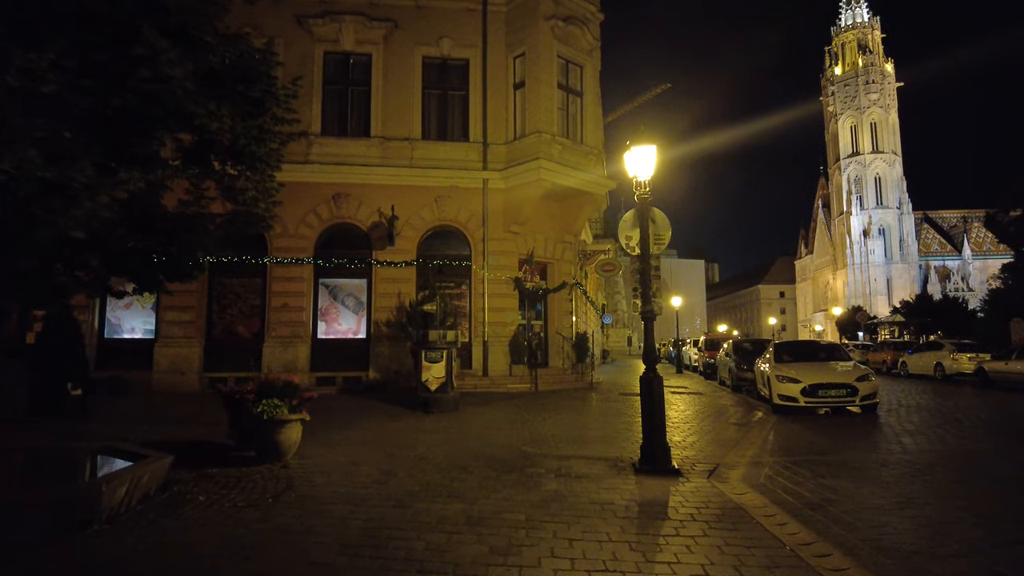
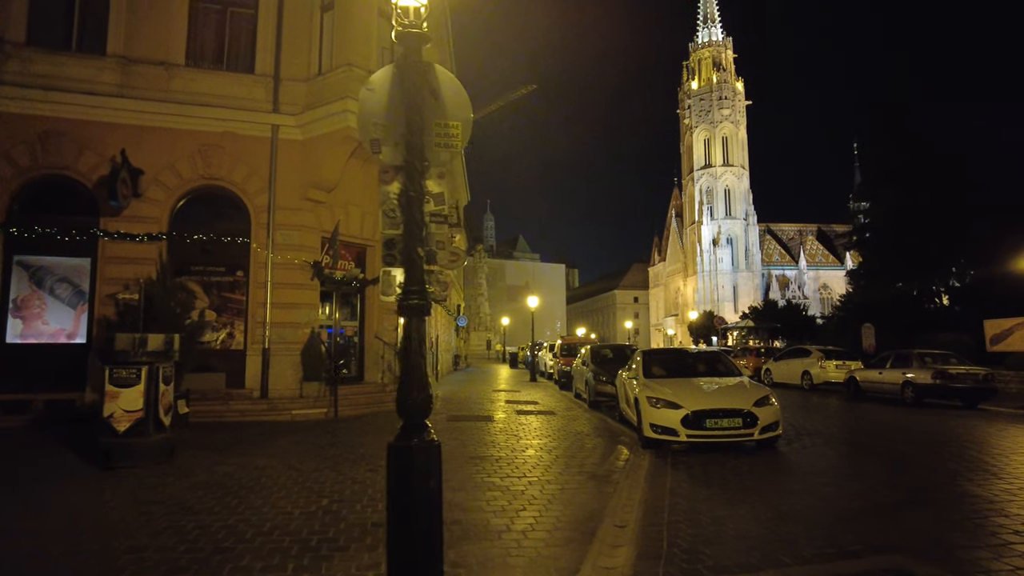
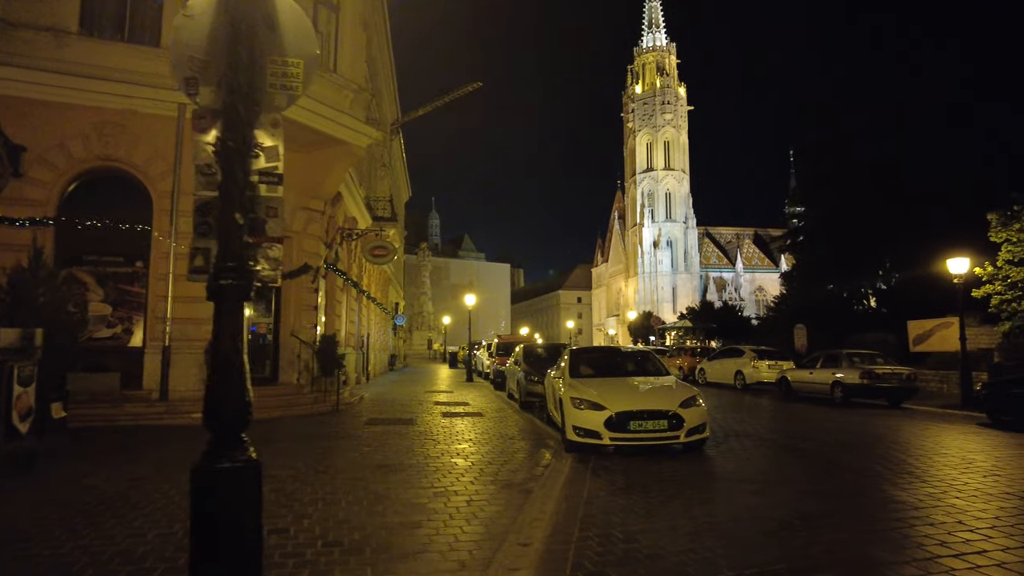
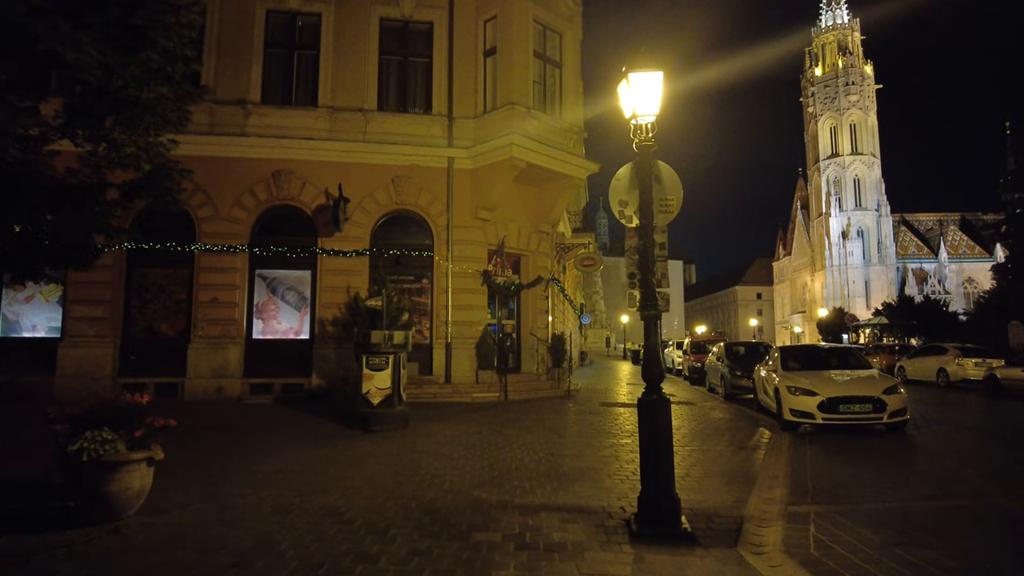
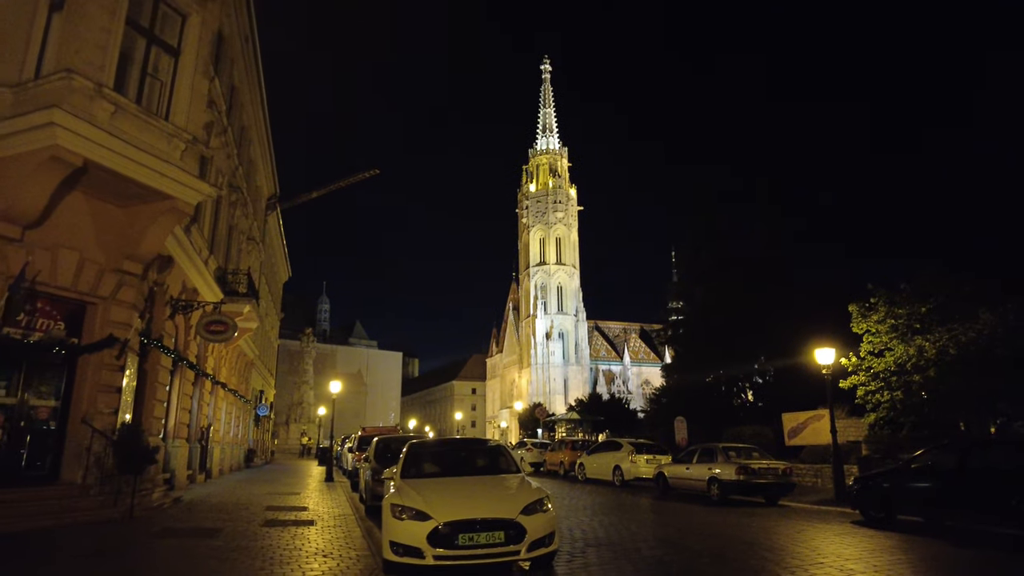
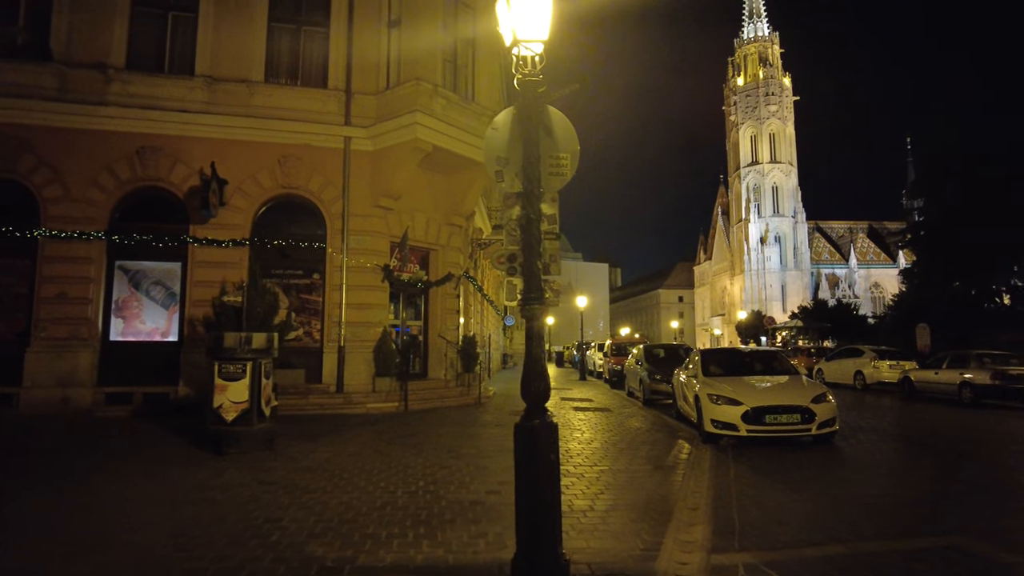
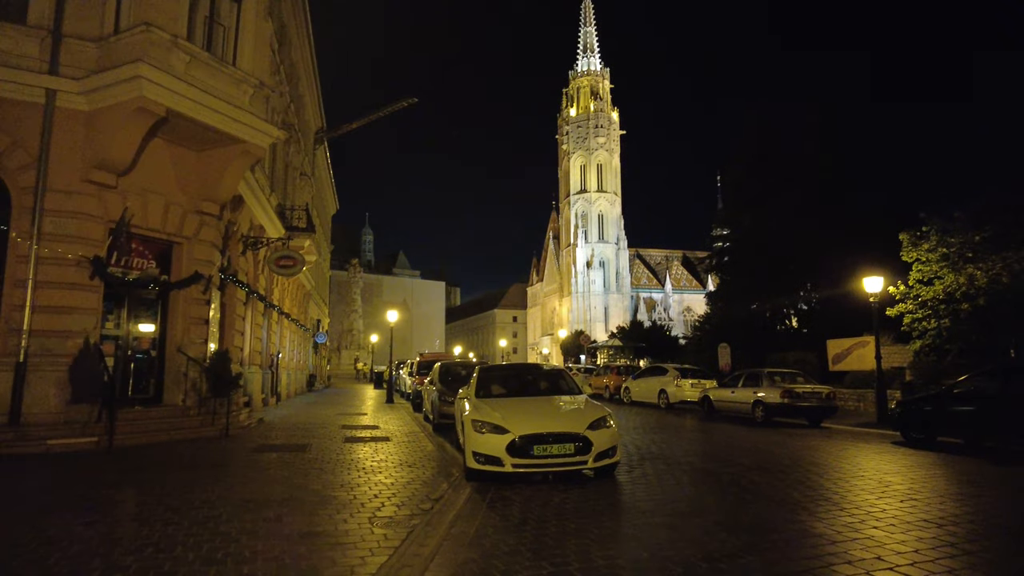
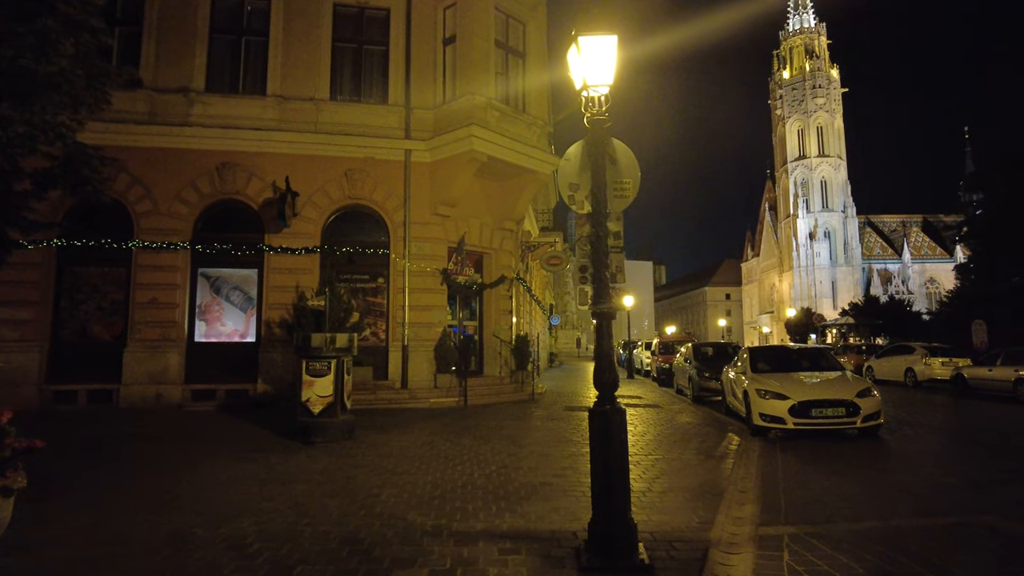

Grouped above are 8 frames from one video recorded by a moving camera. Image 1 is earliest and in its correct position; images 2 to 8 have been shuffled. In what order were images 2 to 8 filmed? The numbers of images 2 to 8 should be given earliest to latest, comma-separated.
4, 8, 6, 2, 3, 7, 5
